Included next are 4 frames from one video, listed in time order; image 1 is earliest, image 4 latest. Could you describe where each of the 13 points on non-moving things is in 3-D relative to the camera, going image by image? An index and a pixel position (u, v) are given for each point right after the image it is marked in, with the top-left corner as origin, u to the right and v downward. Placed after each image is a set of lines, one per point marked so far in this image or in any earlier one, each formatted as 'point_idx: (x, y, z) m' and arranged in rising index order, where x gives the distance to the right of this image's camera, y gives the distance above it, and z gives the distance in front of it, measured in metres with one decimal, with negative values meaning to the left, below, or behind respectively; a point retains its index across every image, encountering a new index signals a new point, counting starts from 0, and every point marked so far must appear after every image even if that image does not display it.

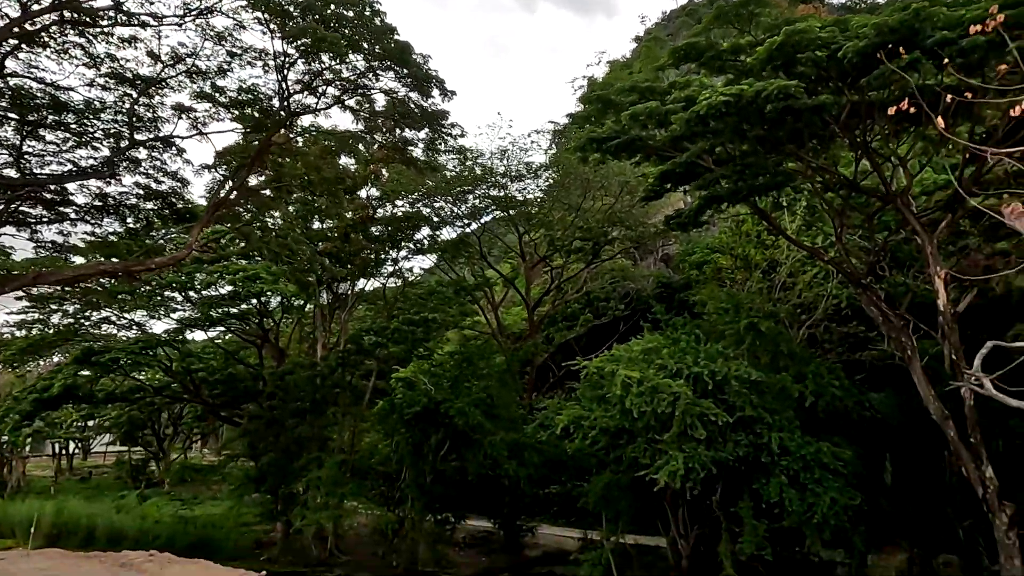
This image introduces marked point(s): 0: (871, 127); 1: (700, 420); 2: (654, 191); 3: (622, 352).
0: (+6.6, +2.9, +12.1) m
1: (+3.0, -2.1, +10.8) m
2: (+3.0, +2.1, +14.2) m
3: (+2.0, -1.2, +12.1) m
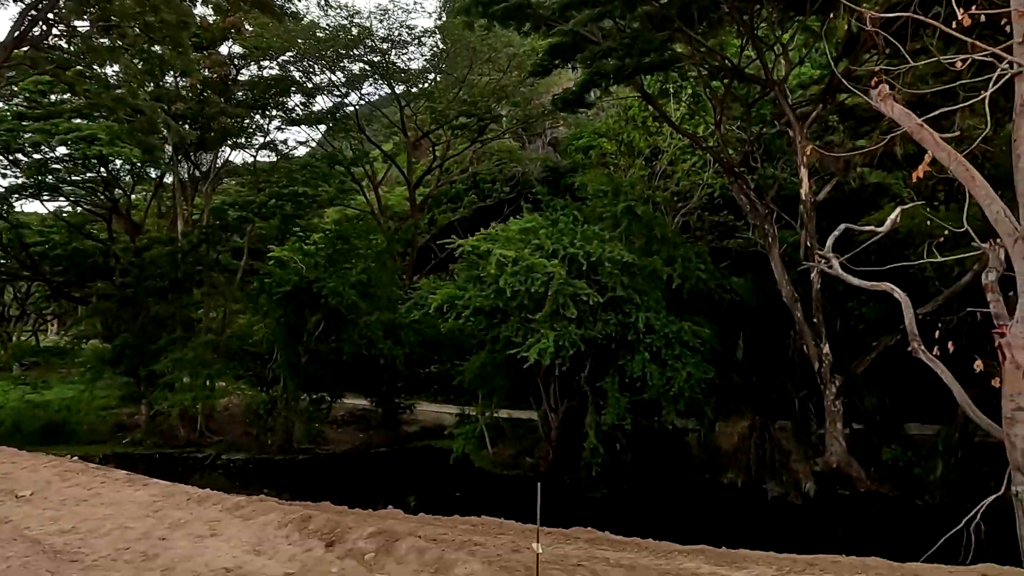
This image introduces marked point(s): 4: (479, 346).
0: (+4.4, +5.0, +11.9) m
1: (+1.0, -0.2, +10.9) m
2: (+0.6, +4.5, +13.5) m
3: (-0.2, +1.0, +11.9) m
4: (-0.7, -1.3, +15.1) m
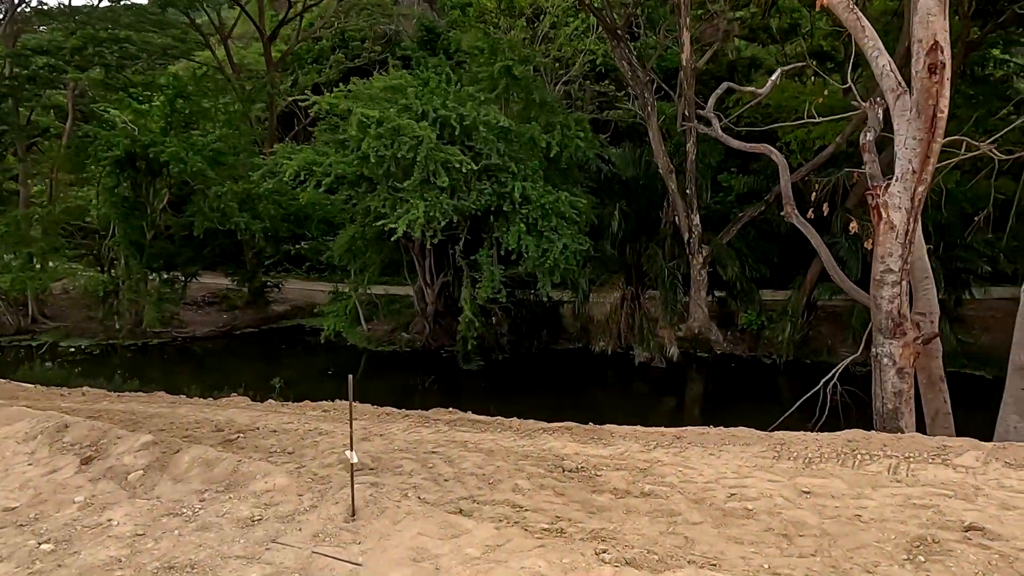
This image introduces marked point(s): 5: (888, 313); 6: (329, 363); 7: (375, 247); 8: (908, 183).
0: (+2.2, +7.2, +10.8) m
1: (-1.0, +1.8, +10.1) m
2: (-1.8, +7.0, +11.7) m
3: (-2.4, +3.2, +10.7) m
4: (-3.5, +1.4, +14.1) m
5: (+2.4, -0.2, +4.1) m
6: (-4.1, -1.7, +15.0) m
7: (-3.0, +0.9, +14.1) m
8: (+2.5, +0.6, +4.0) m
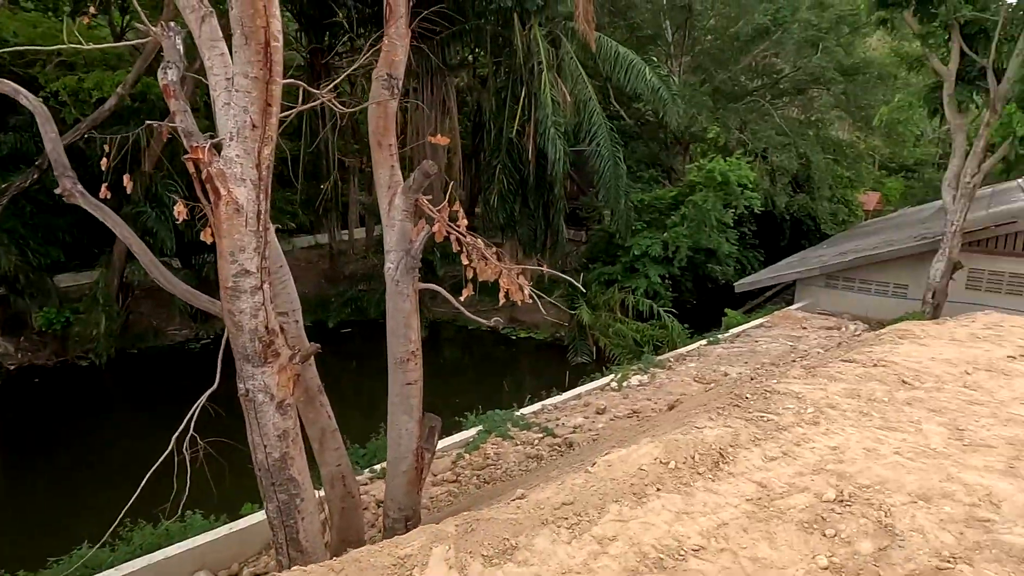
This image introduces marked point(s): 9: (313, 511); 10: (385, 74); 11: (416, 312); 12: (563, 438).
0: (-7.6, +6.9, +5.8) m
1: (-8.3, +1.0, +3.5) m
2: (-10.7, +5.9, +3.1) m
3: (-9.6, +2.1, +2.6) m
4: (-12.8, +0.1, +3.9) m
5: (-1.2, -0.2, +3.0) m
6: (-13.5, -3.1, +4.3) m
7: (-12.5, -0.4, +4.4) m
8: (-1.2, +0.6, +3.0) m
9: (-1.0, -1.1, +3.4) m
10: (-0.7, +1.2, +3.7) m
11: (-0.5, -0.1, +3.8) m
12: (+0.4, -1.2, +5.3) m
